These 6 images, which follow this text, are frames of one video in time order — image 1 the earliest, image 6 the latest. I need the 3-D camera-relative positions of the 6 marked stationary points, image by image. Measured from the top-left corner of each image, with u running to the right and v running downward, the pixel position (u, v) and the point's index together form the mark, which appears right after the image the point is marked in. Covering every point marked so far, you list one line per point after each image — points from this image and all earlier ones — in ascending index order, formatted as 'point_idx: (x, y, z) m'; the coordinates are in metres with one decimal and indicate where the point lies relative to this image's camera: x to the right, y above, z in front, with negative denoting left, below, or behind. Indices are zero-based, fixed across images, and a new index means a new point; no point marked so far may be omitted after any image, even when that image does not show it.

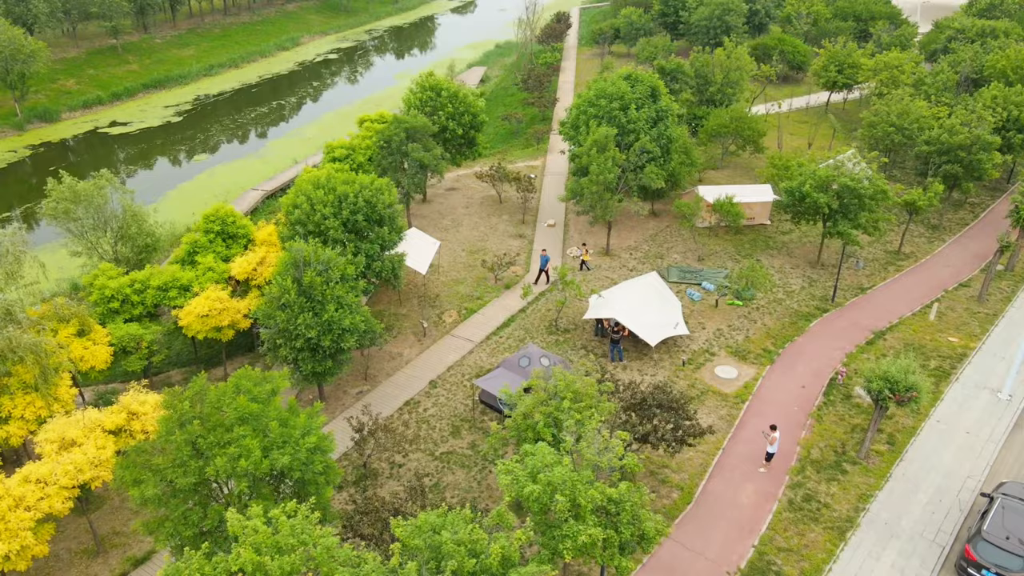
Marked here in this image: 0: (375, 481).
0: (-3.7, -5.3, +20.0) m
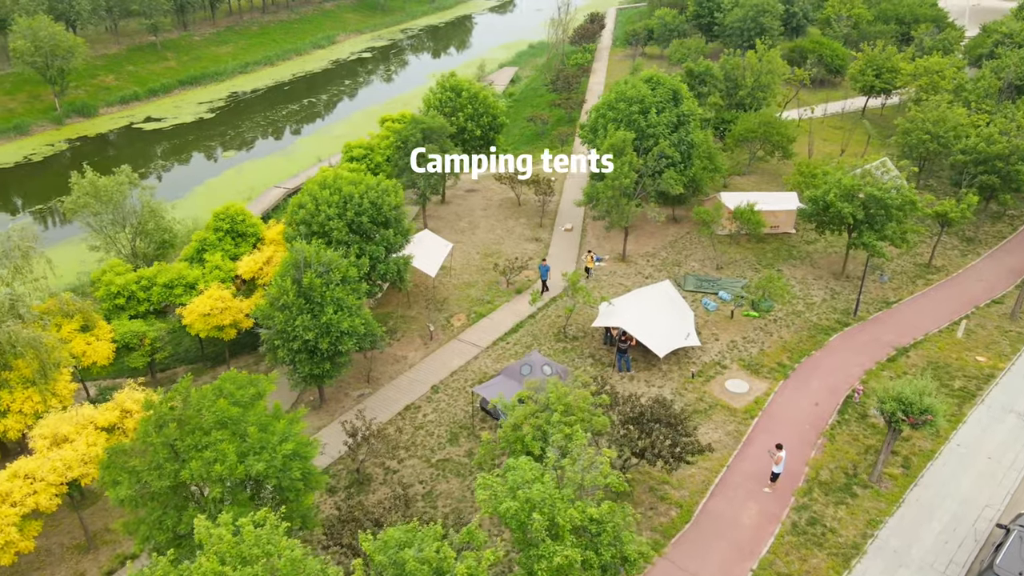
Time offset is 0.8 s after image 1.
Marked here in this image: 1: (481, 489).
0: (-3.9, -5.4, +19.8) m
1: (-0.6, -3.9, +14.3) m
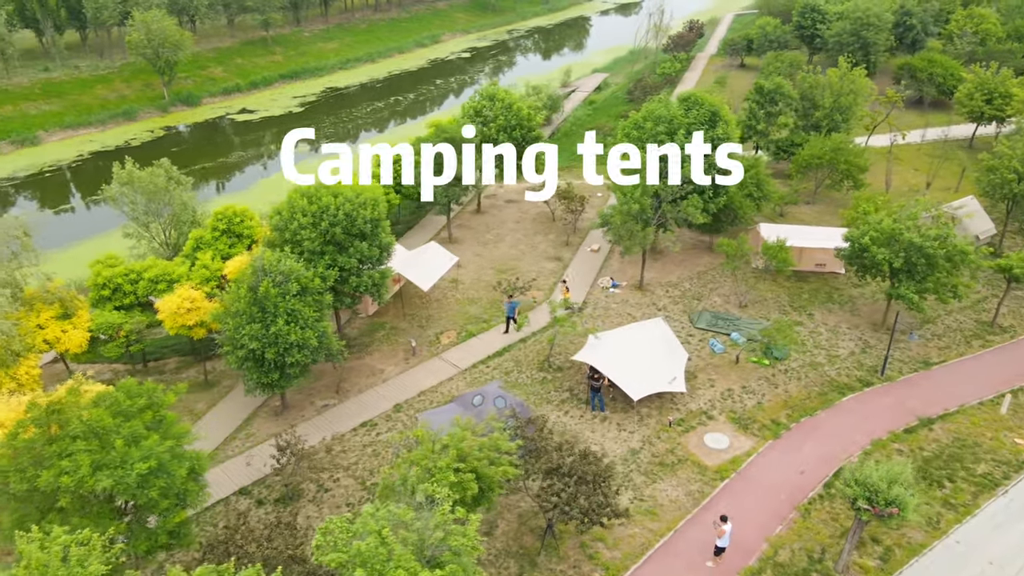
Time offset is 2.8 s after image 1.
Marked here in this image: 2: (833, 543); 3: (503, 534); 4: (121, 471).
0: (-5.9, -5.8, +19.6) m
1: (-3.5, -4.6, +13.6) m
2: (+8.4, -6.7, +19.2) m
3: (-0.3, -6.5, +19.3) m
4: (-7.5, -3.5, +14.0) m
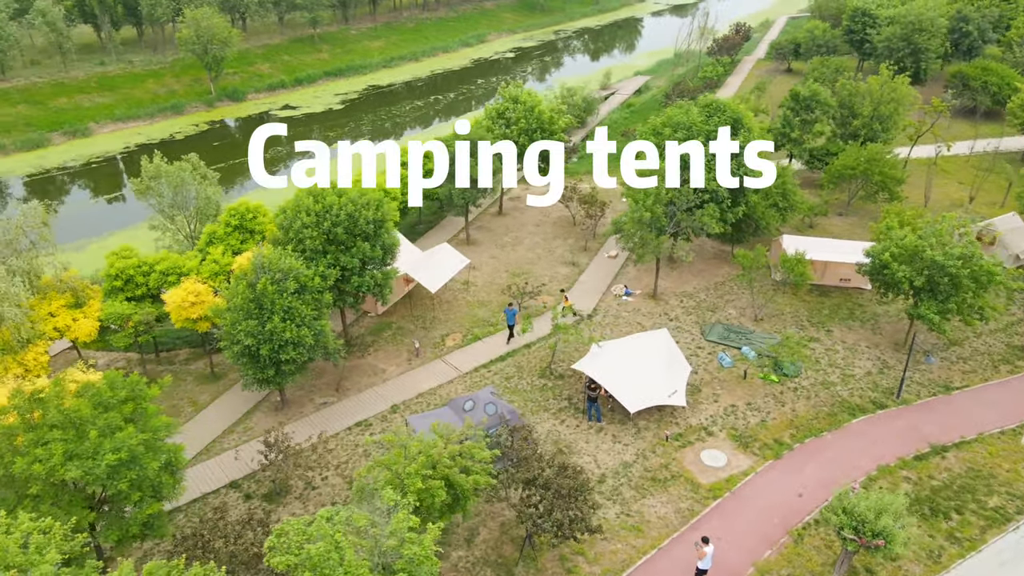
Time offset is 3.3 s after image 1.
0: (-6.3, -5.7, +19.9) m
1: (-4.3, -4.6, +13.7) m
2: (+7.8, -7.1, +18.5) m
3: (-0.8, -6.6, +19.2) m
4: (-8.2, -3.4, +14.3) m
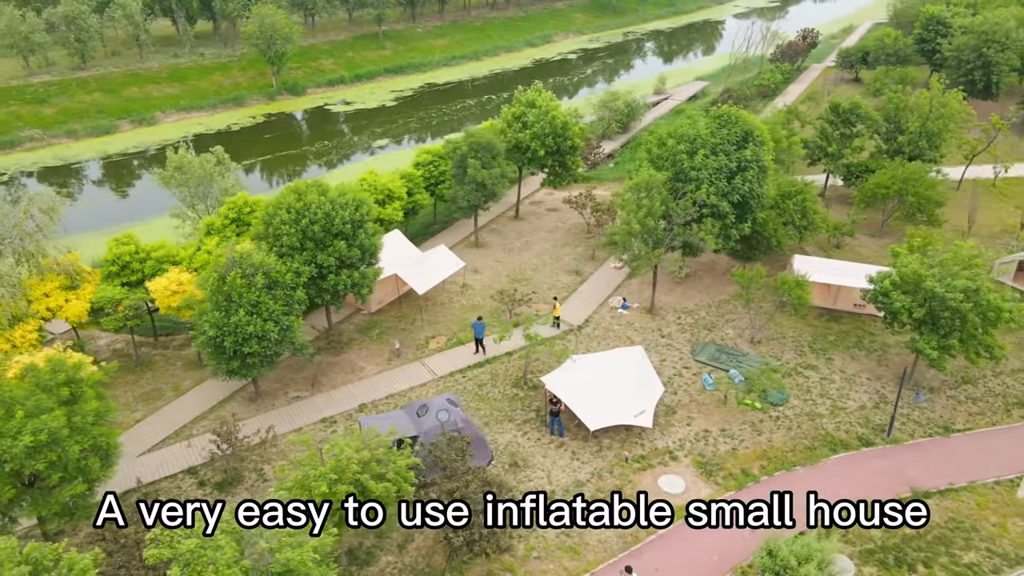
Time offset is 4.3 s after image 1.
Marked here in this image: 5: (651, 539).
0: (-7.9, -5.6, +20.4) m
1: (-6.5, -4.6, +14.1) m
2: (+5.9, -7.8, +17.5) m
3: (-2.6, -6.8, +19.1) m
4: (-10.3, -3.1, +15.1) m
5: (+3.7, -6.7, +19.5) m
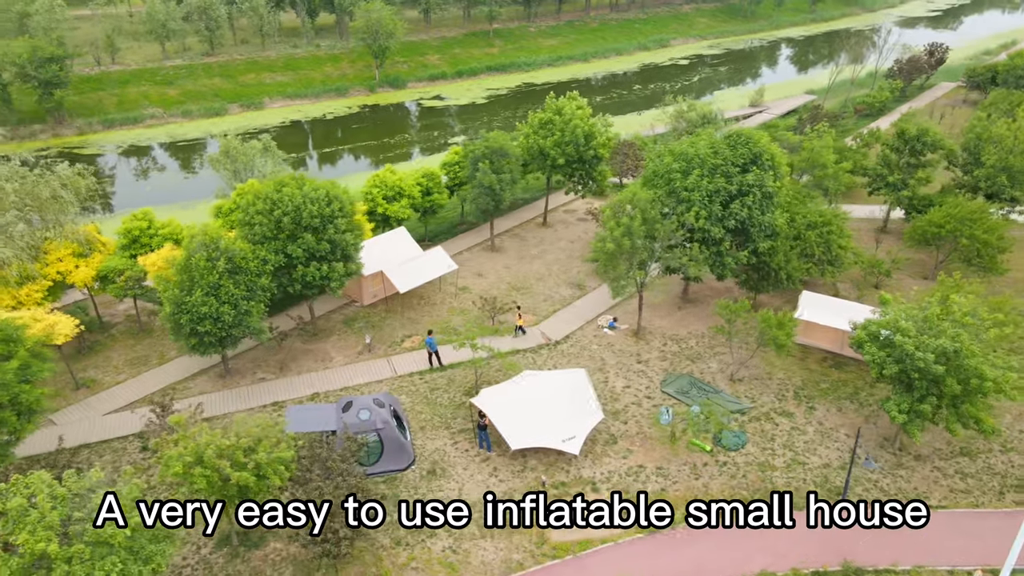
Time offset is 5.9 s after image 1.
0: (-10.5, -5.0, +21.9) m
1: (-10.2, -4.1, +15.4) m
2: (+2.3, -8.6, +16.6) m
3: (-5.6, -6.8, +19.7) m
4: (-13.5, -2.3, +17.1) m
5: (+0.6, -7.2, +18.9) m
